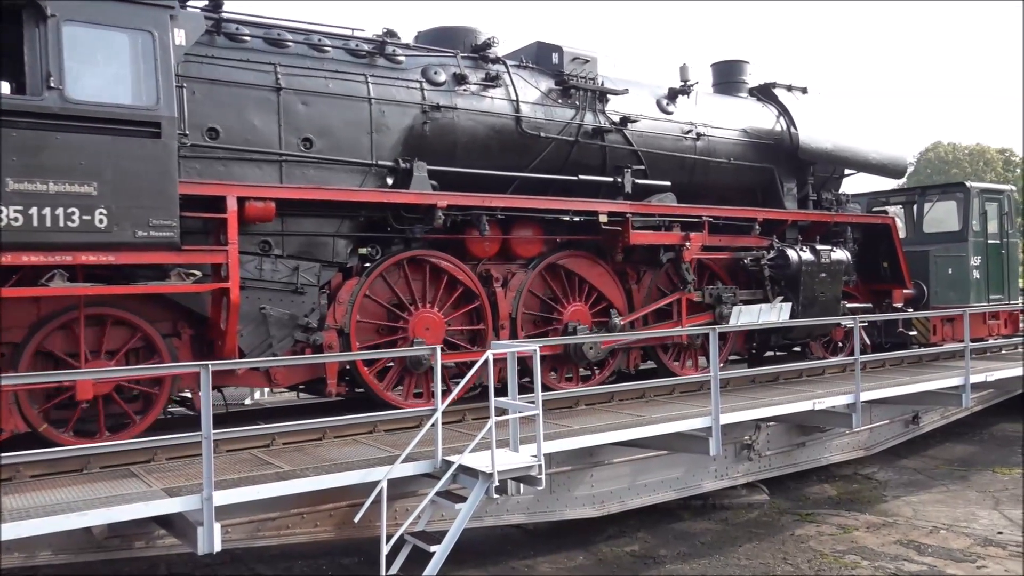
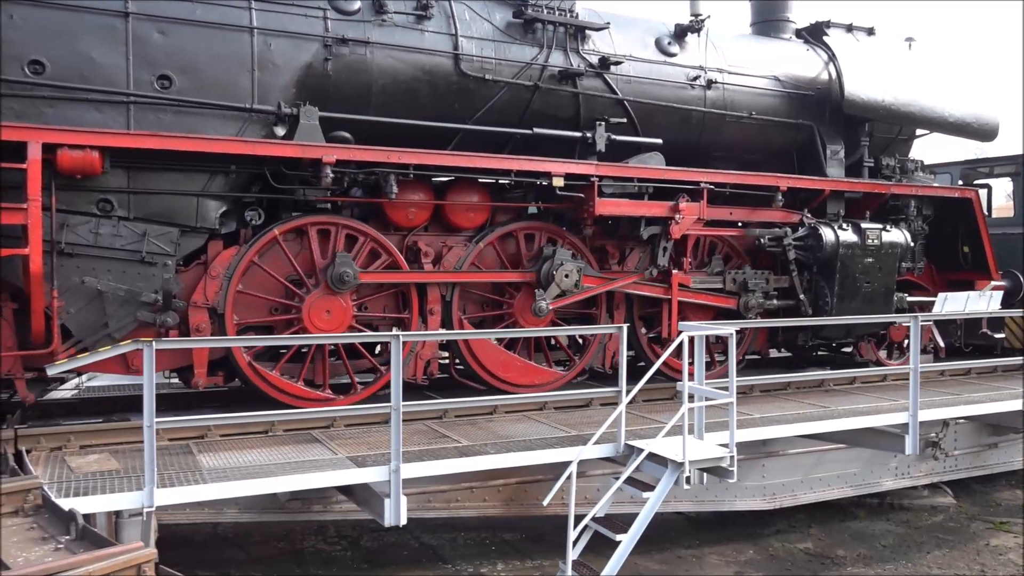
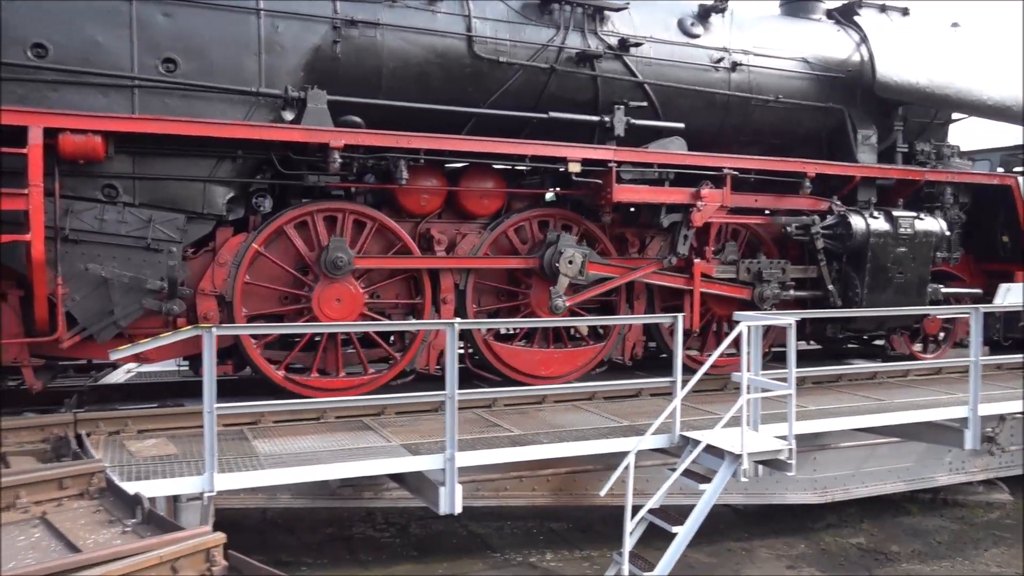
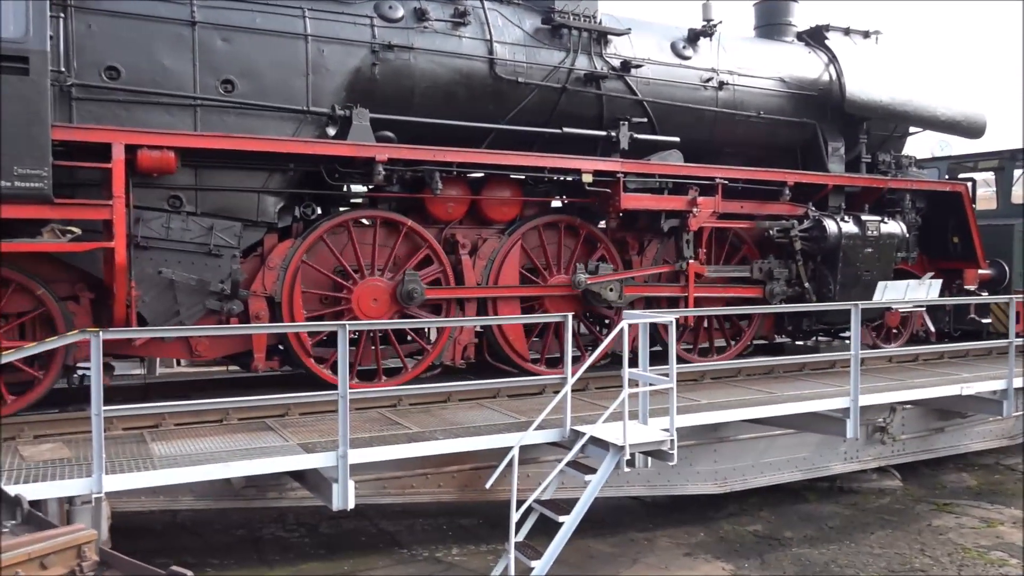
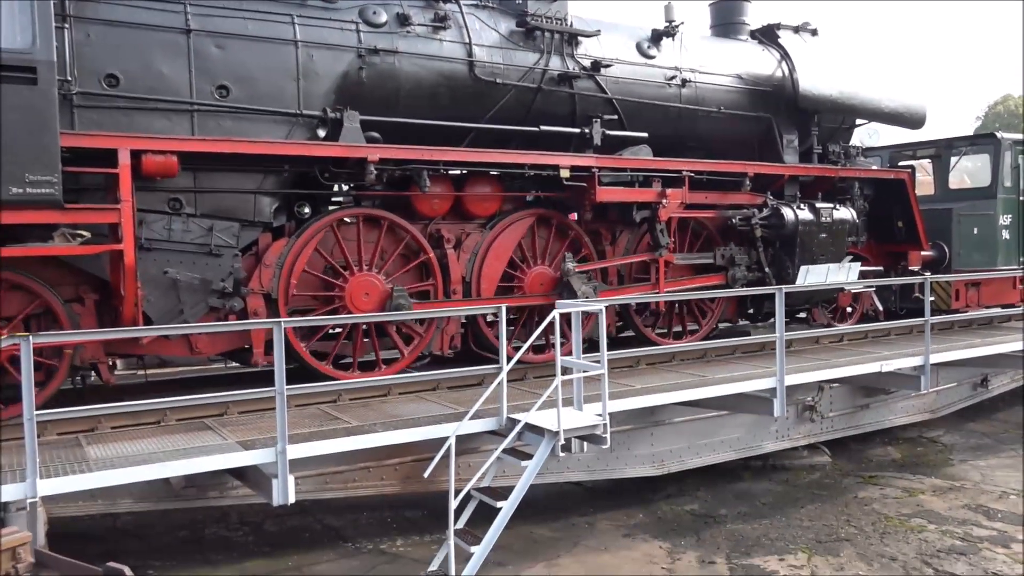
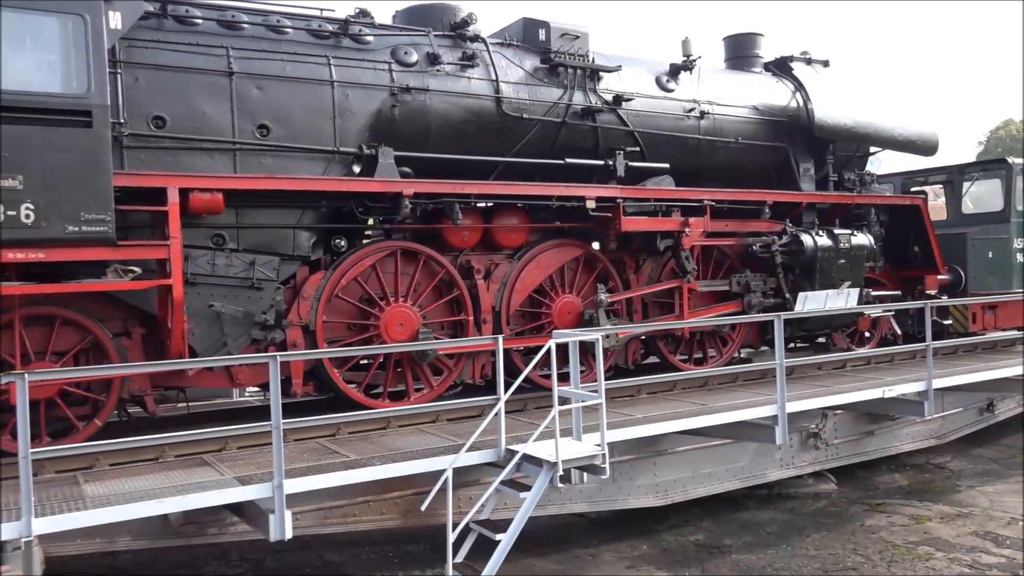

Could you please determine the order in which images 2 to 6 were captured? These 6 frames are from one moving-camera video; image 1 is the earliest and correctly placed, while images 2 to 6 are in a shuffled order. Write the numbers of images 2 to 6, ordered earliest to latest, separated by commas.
6, 5, 4, 2, 3
